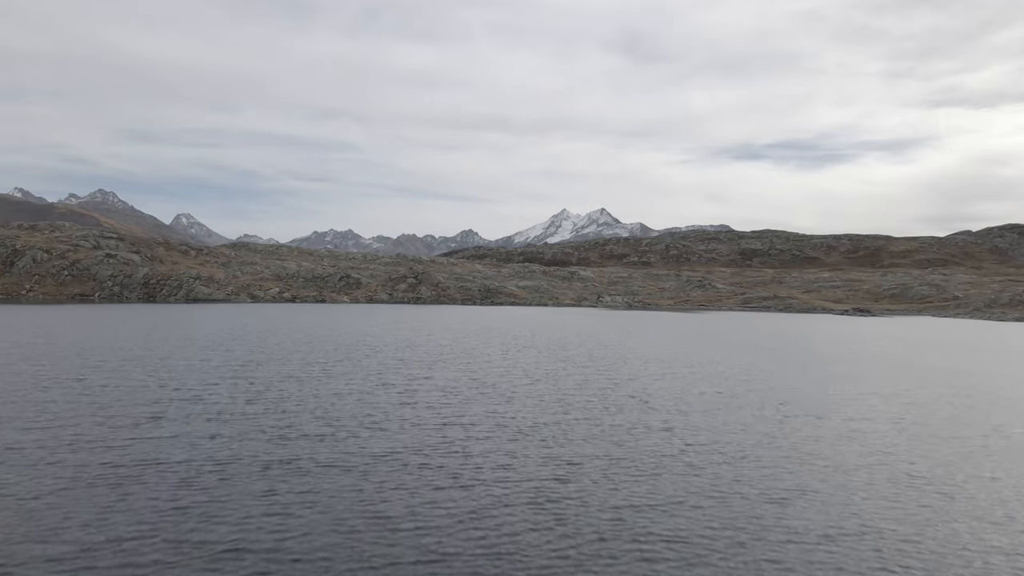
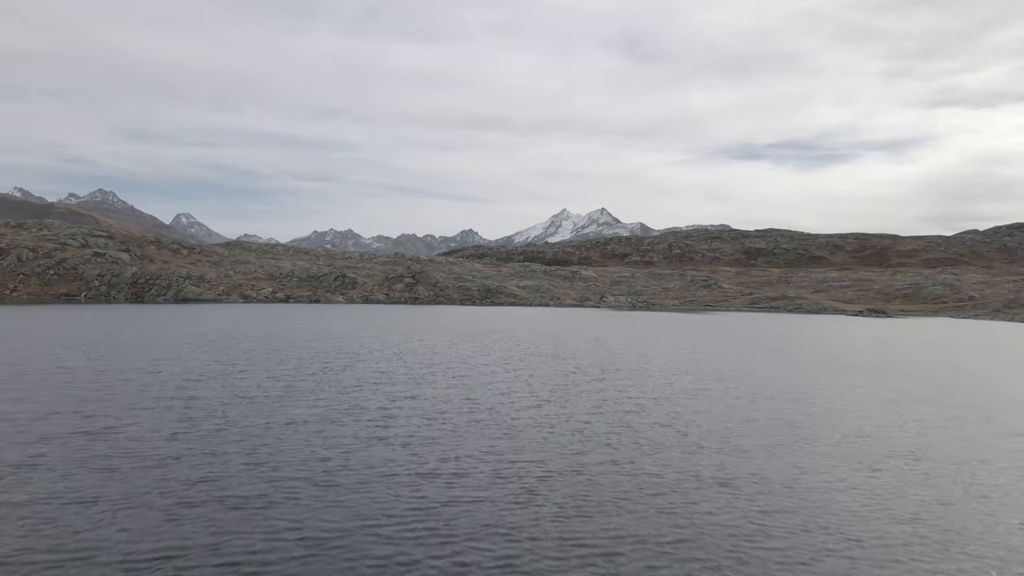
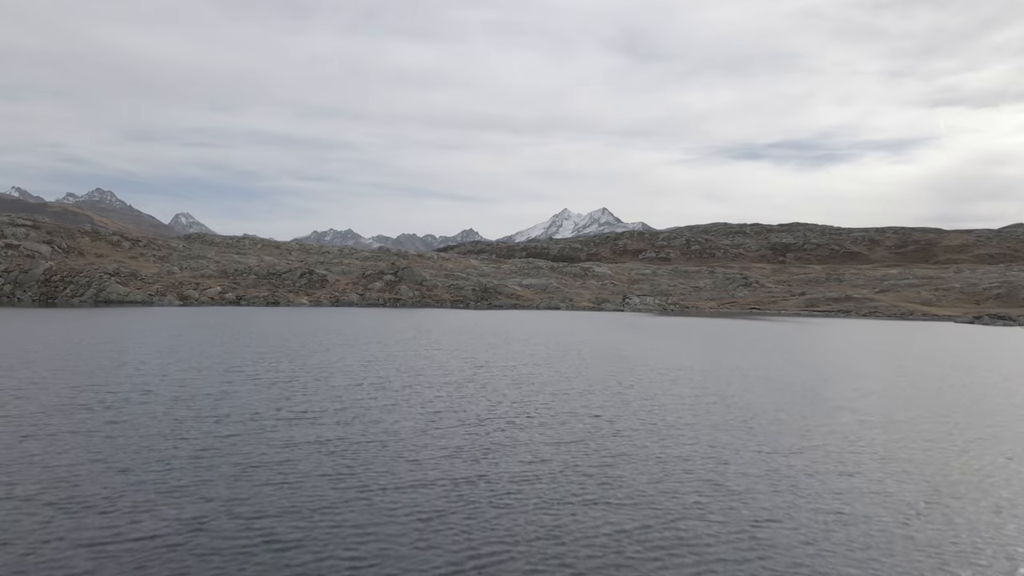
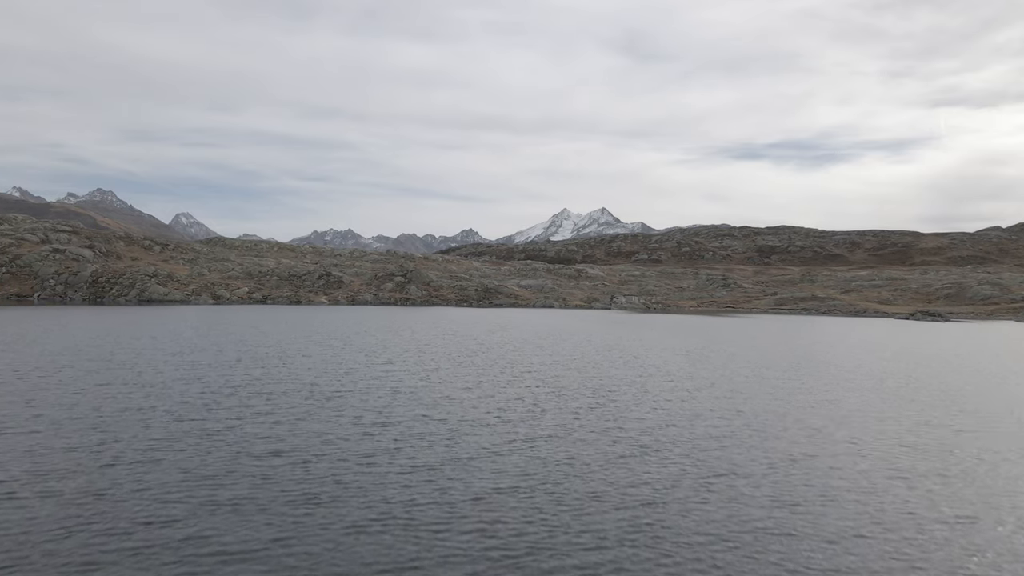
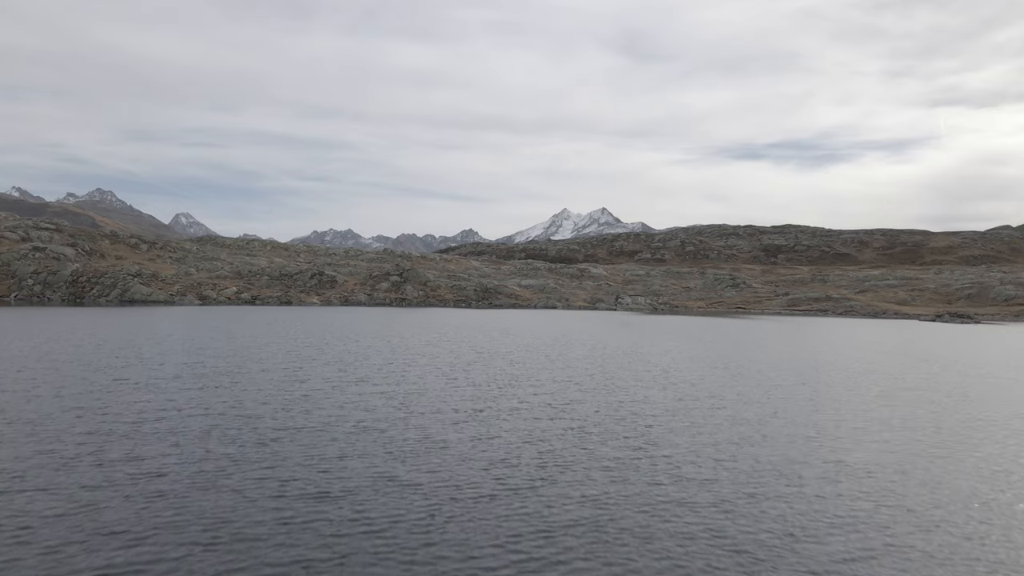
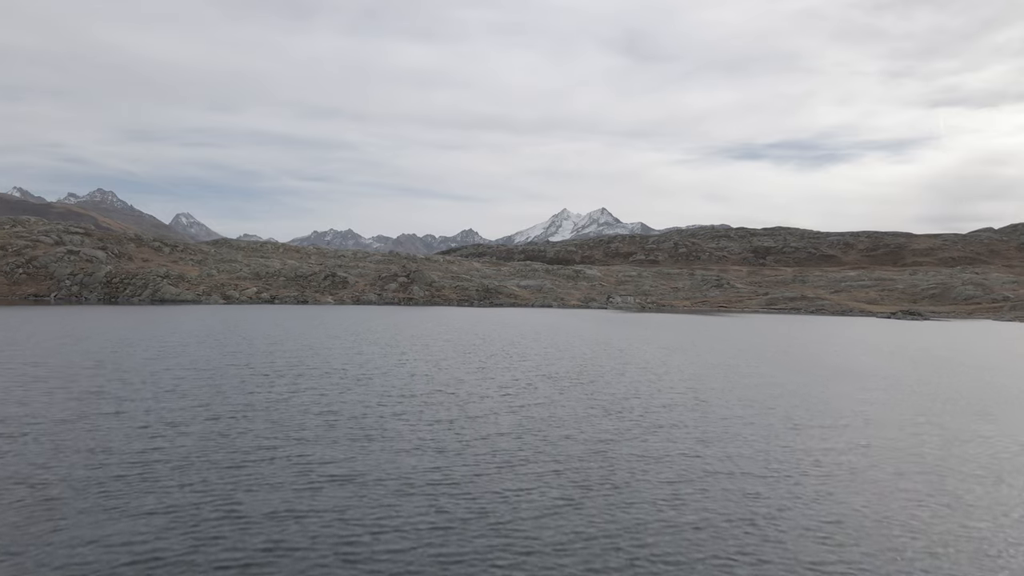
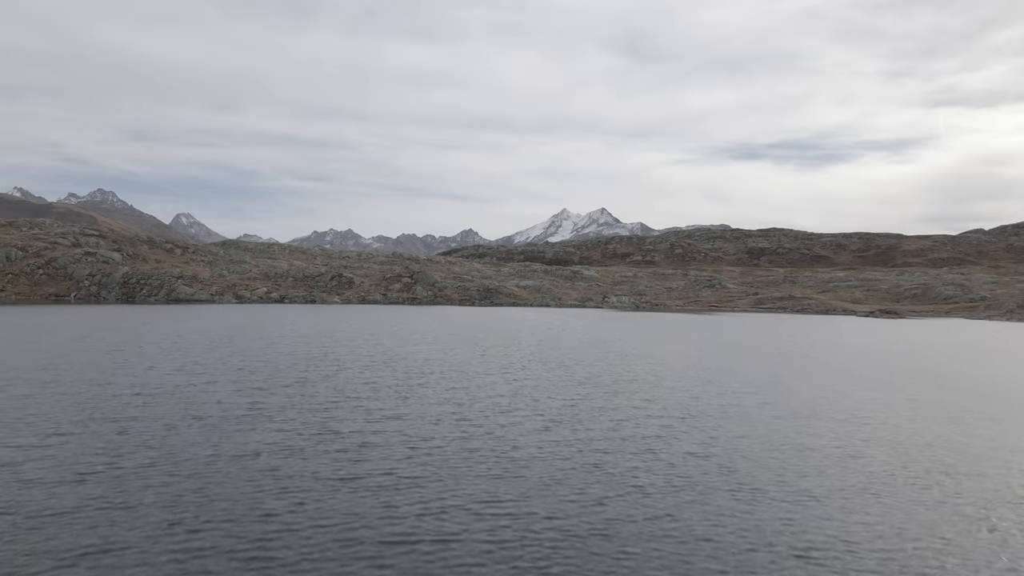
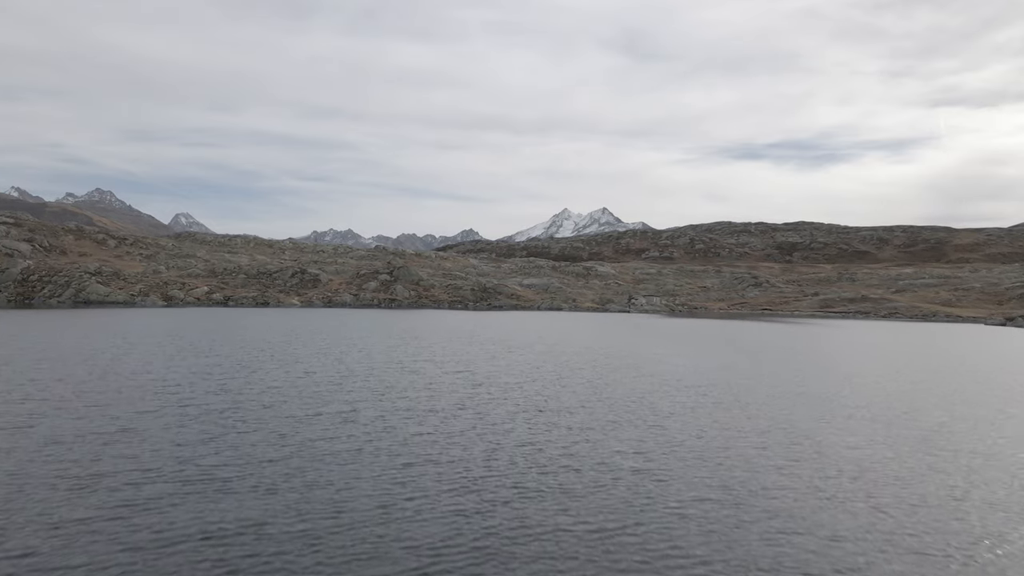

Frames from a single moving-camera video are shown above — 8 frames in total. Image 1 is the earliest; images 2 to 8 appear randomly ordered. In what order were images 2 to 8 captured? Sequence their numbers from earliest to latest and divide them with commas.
2, 7, 6, 4, 5, 3, 8
